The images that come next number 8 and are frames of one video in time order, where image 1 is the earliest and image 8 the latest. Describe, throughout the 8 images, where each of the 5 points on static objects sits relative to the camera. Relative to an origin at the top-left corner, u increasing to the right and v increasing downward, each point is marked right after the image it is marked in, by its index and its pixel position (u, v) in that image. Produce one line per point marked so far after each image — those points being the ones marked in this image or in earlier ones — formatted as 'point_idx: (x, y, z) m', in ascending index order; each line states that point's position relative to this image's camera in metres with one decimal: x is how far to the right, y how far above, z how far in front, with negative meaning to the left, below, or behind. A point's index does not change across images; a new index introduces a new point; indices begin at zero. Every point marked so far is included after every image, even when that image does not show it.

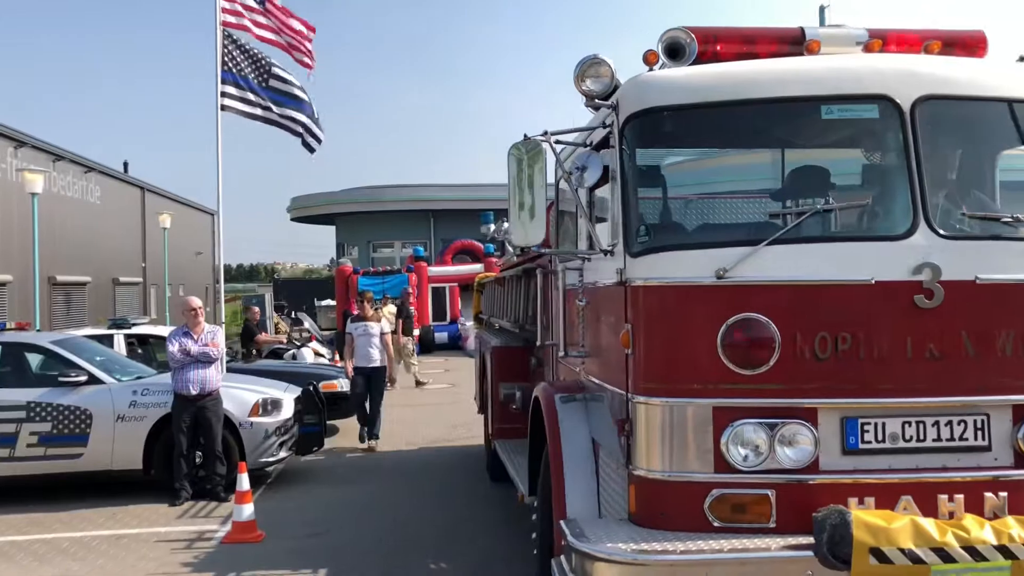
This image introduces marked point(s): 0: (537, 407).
0: (+0.2, -0.6, +4.4) m
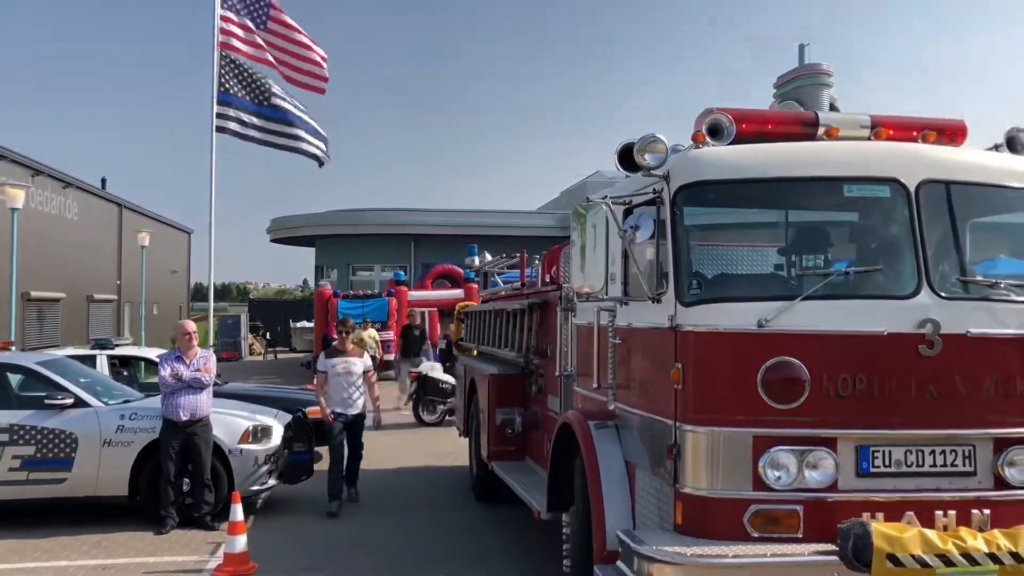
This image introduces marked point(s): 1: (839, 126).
0: (+0.3, -0.8, +4.9) m
1: (+1.5, +0.7, +4.1) m
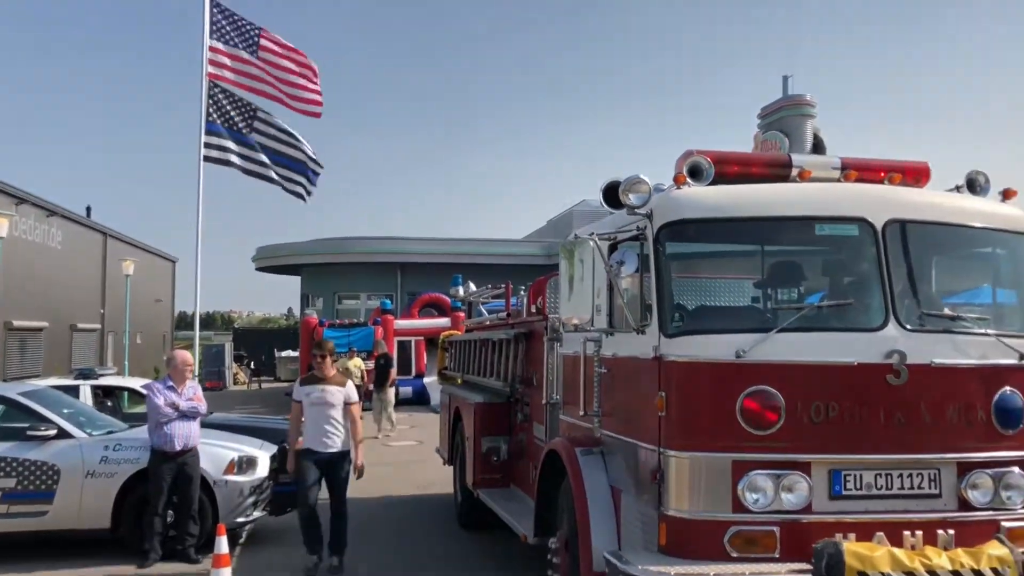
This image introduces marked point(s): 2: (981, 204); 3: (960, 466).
0: (+0.2, -1.0, +5.1) m
1: (+1.5, +0.6, +4.3) m
2: (+2.3, +0.4, +4.2) m
3: (+1.9, -0.7, +3.7) m
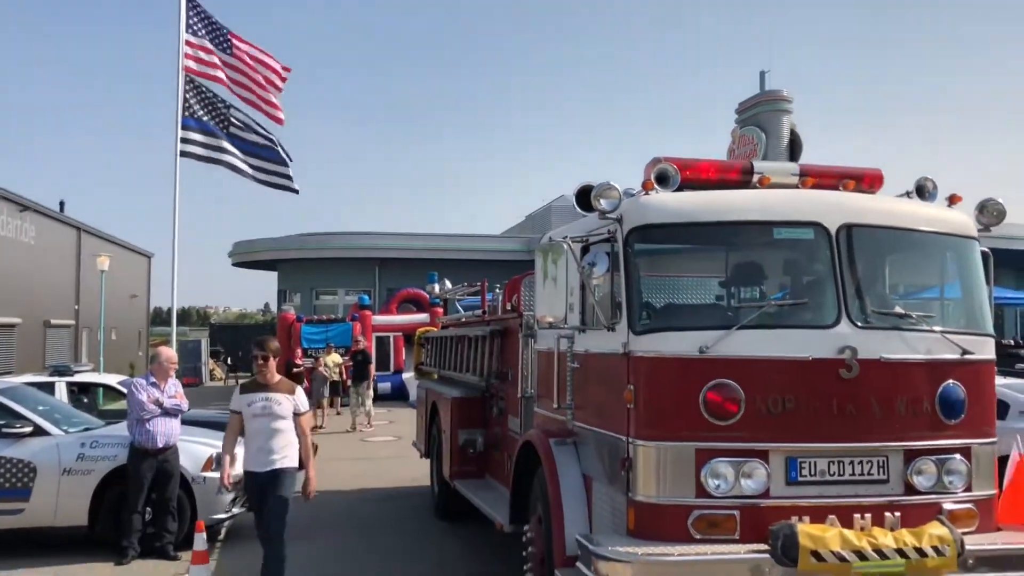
0: (+0.1, -1.0, +5.3) m
1: (+1.3, +0.6, +4.6) m
2: (+2.1, +0.4, +4.5) m
3: (+1.8, -0.7, +4.0) m
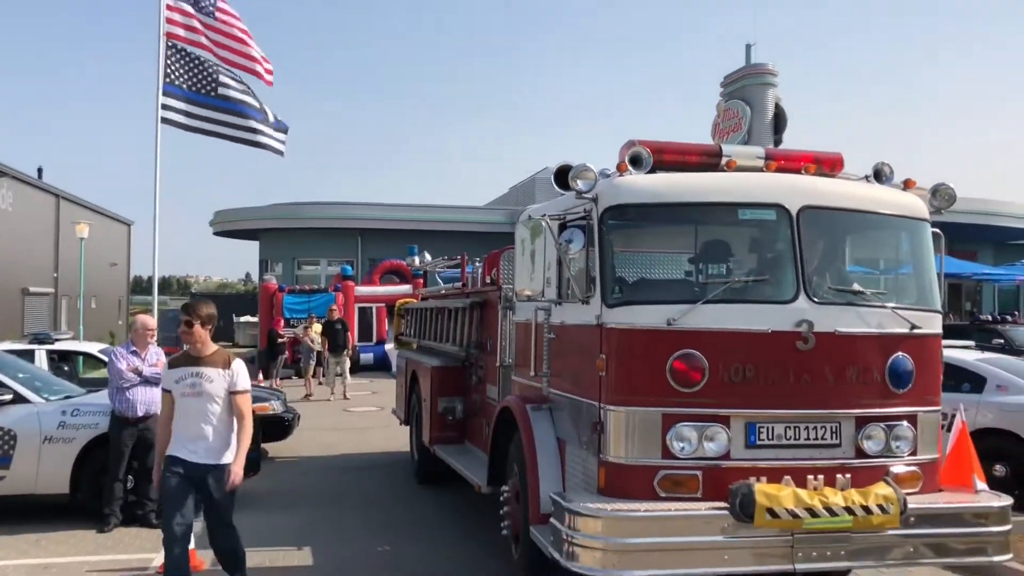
0: (0.0, -0.8, +5.6) m
1: (+1.2, +0.7, +4.8) m
2: (+2.0, +0.5, +4.8) m
3: (+1.7, -0.6, +4.3) m
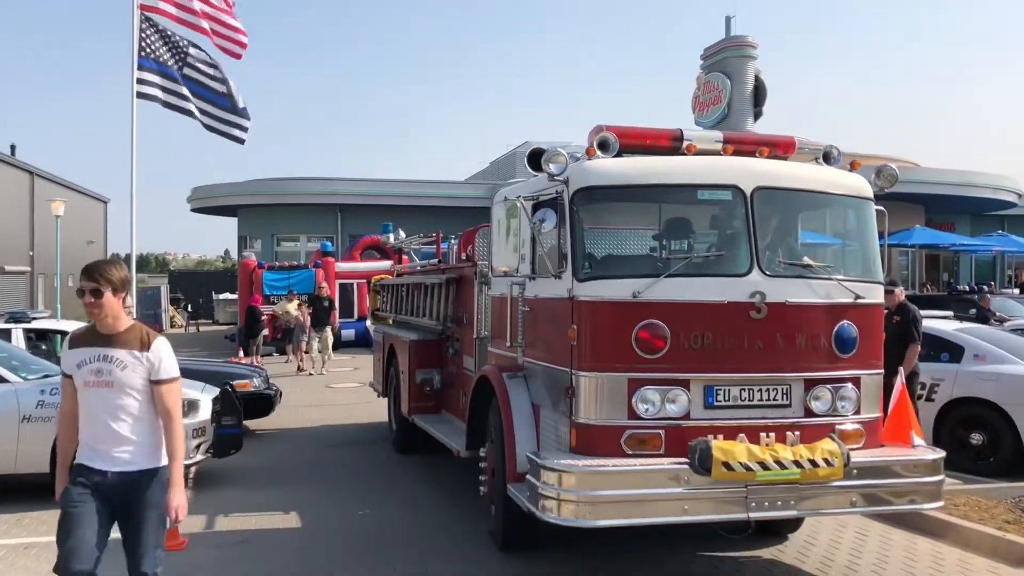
0: (-0.2, -0.6, +5.9) m
1: (+1.1, +0.9, +5.2) m
2: (+1.9, +0.7, +5.2) m
3: (+1.6, -0.5, +4.7) m
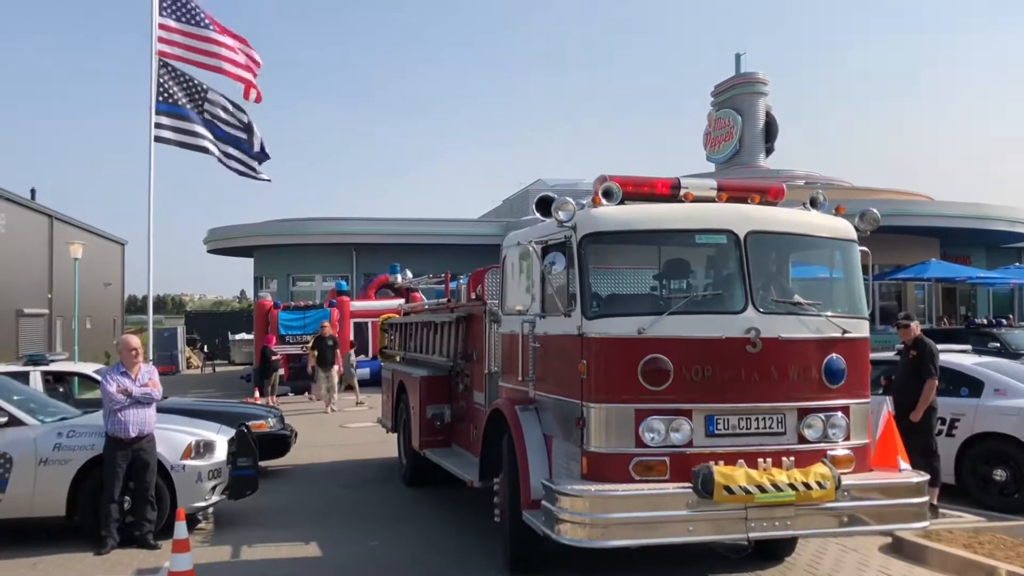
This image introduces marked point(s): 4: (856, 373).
0: (-0.1, -0.9, +6.3) m
1: (+1.2, +0.6, +5.6) m
2: (+2.0, +0.4, +5.6) m
3: (+1.7, -0.7, +5.1) m
4: (+2.1, -0.5, +5.3) m
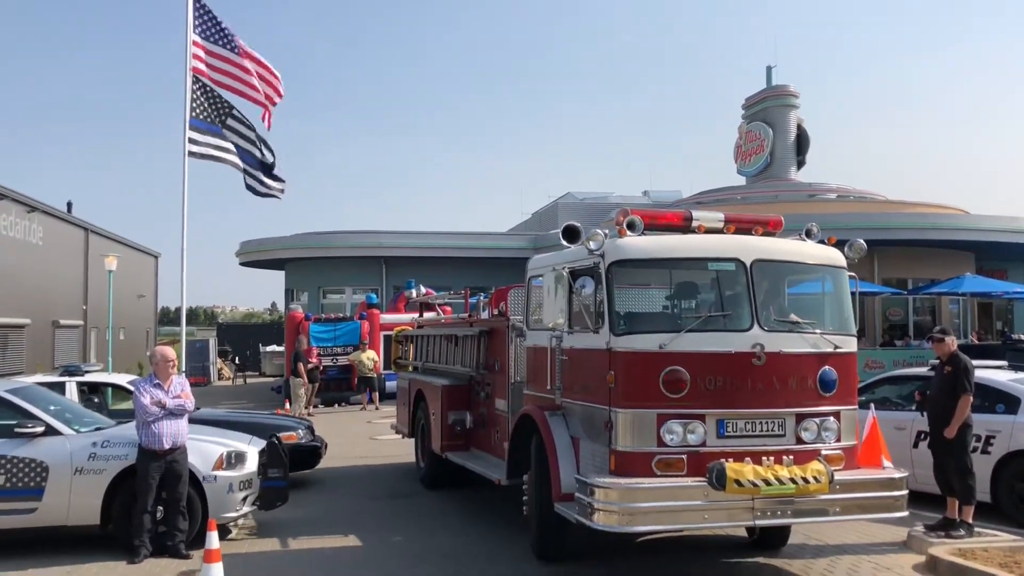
0: (+0.1, -1.0, +7.0) m
1: (+1.4, +0.5, +6.4) m
2: (+2.2, +0.3, +6.4) m
3: (+1.9, -0.9, +5.8) m
4: (+2.3, -0.7, +6.0) m
